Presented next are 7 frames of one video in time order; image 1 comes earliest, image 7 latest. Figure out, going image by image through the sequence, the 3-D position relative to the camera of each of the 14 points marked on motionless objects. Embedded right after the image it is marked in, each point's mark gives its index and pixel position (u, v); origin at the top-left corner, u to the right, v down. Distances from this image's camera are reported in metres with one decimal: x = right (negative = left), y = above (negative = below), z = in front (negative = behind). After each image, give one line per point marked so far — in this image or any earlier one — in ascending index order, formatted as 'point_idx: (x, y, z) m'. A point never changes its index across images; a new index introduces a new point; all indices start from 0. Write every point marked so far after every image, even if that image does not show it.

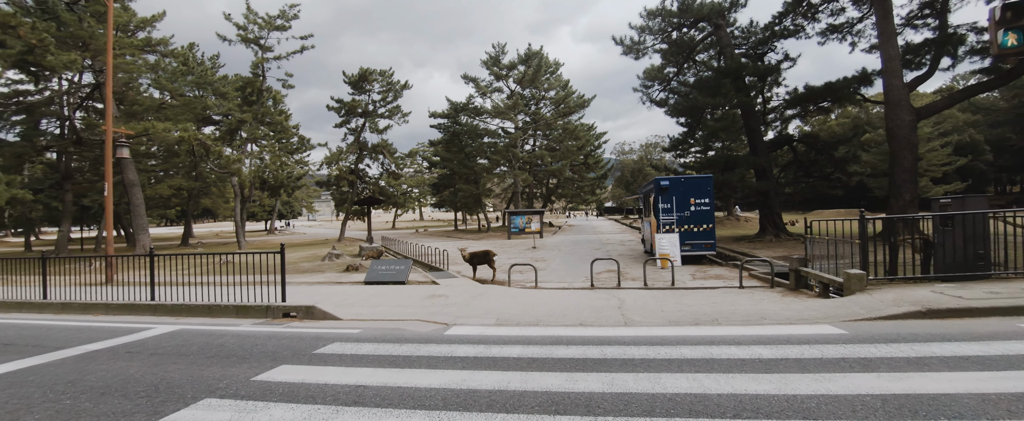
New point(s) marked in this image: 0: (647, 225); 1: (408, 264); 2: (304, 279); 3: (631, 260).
0: (+4.7, -0.5, +14.5) m
1: (-2.5, -1.3, +10.3) m
2: (-5.8, -1.9, +11.6) m
3: (+3.8, -1.6, +13.2) m
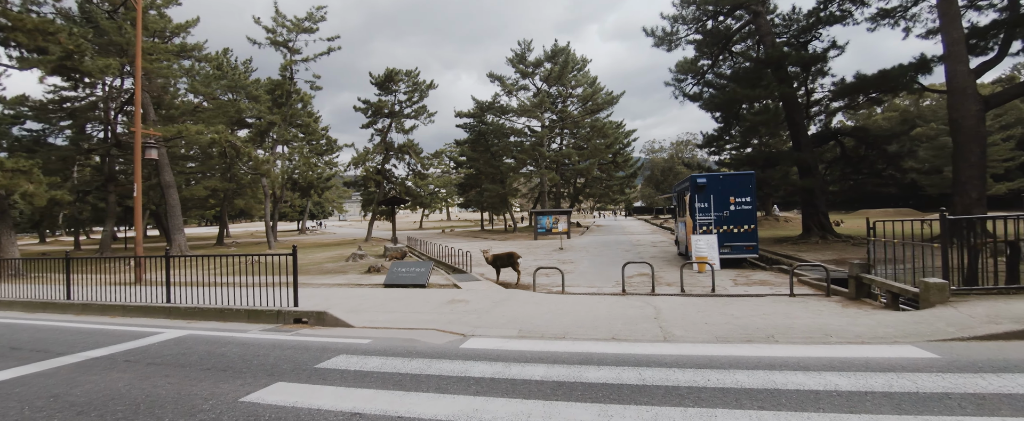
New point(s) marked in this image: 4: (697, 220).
0: (+5.5, -0.5, +13.6) m
1: (-2.0, -1.3, +9.9) m
2: (-5.1, -1.9, +11.4) m
3: (+4.6, -1.6, +12.4) m
4: (+5.1, -0.3, +11.5) m
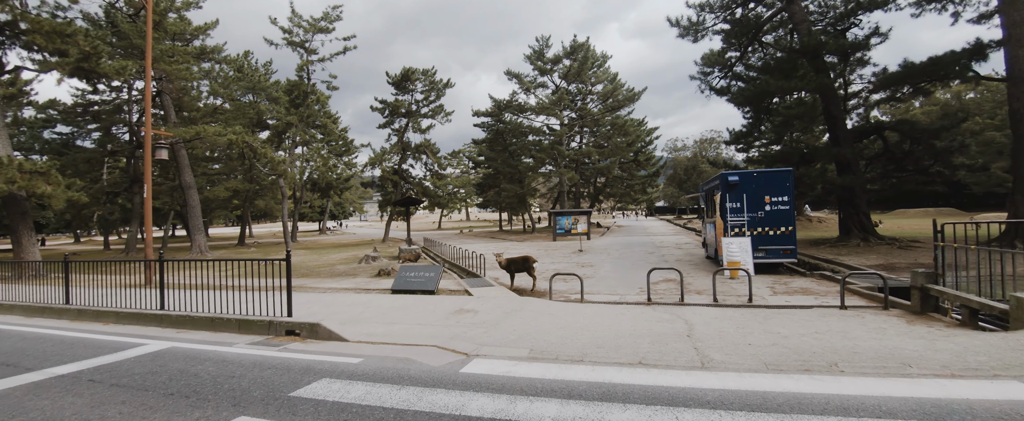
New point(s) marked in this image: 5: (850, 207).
0: (+6.0, -0.5, +12.7) m
1: (-1.6, -1.4, +9.3) m
2: (-4.7, -1.9, +10.9) m
3: (+5.0, -1.6, +11.5) m
4: (+5.5, -0.3, +10.6) m
5: (+13.7, +0.1, +16.9) m
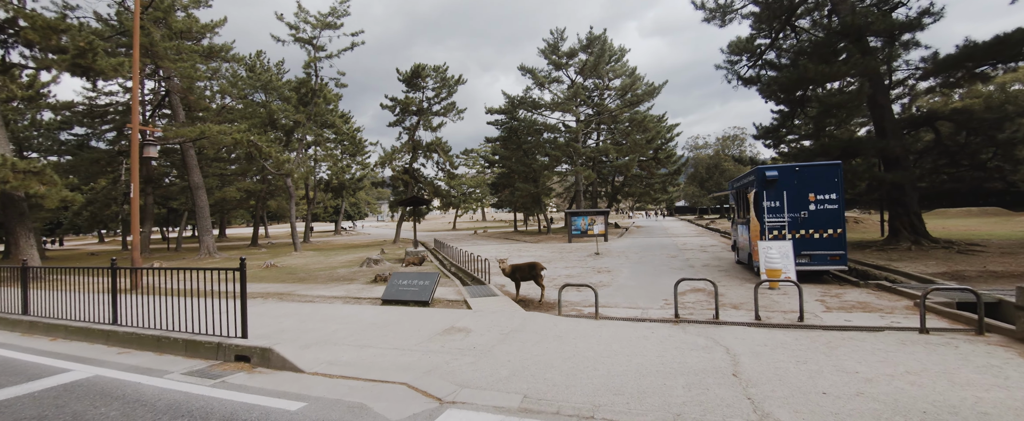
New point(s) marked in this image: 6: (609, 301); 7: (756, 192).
0: (+6.2, -0.5, +11.3) m
1: (-1.5, -1.4, +8.3) m
2: (-4.5, -1.9, +10.0) m
3: (+5.2, -1.6, +10.2) m
4: (+5.7, -0.3, +9.3) m
5: (+14.1, +0.2, +15.2) m
6: (+1.8, -1.7, +7.7) m
7: (+5.5, +0.4, +9.5) m
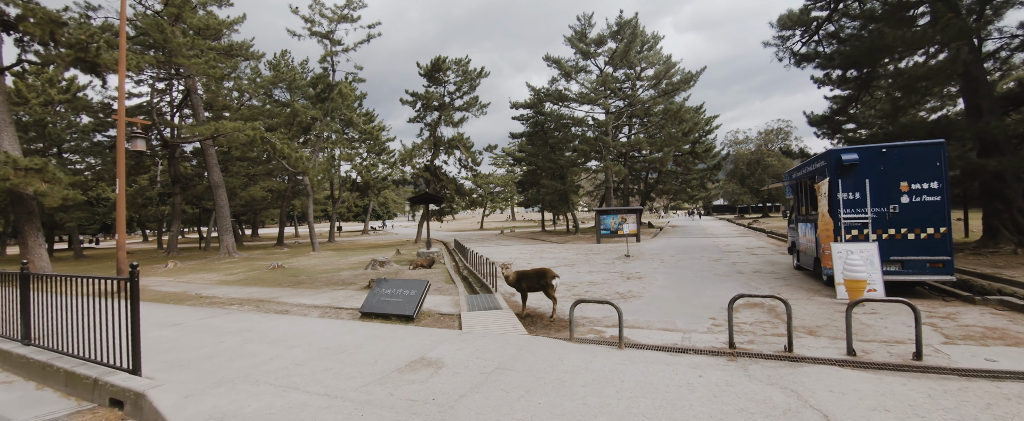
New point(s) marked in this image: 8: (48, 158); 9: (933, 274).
0: (+6.5, -0.4, +9.3) m
1: (-1.4, -1.3, +6.8) m
2: (-4.3, -1.8, +8.8) m
3: (+5.4, -1.5, +8.3) m
4: (+5.8, -0.1, +7.3) m
5: (+14.6, +0.3, +12.6) m
6: (+1.8, -1.6, +6.0) m
7: (+5.7, +0.5, +7.5) m
8: (-15.2, +1.7, +13.7) m
9: (+7.1, -1.1, +7.0) m
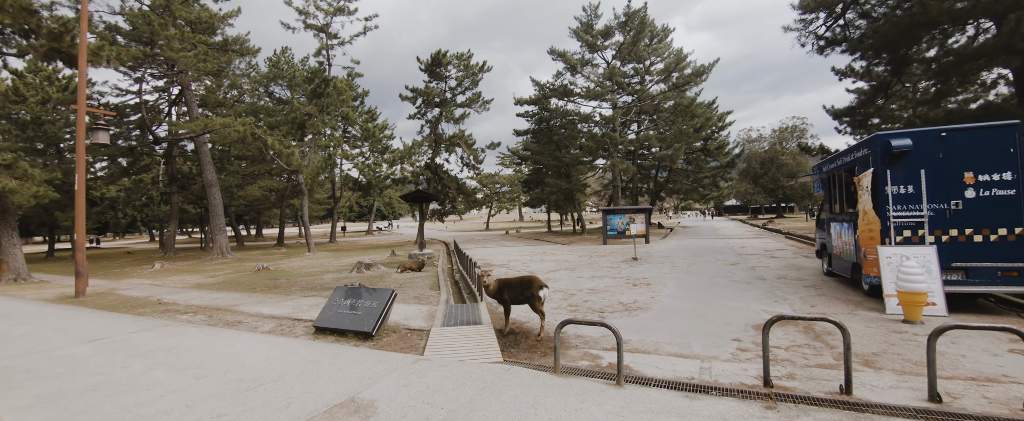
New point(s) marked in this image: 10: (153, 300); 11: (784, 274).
0: (+6.3, -0.3, +8.1) m
1: (-1.7, -1.2, +5.8) m
2: (-4.5, -1.8, +7.8) m
3: (+5.2, -1.5, +7.1) m
4: (+5.6, -0.1, +6.1) m
5: (+14.5, +0.3, +11.2) m
6: (+1.5, -1.5, +4.9) m
7: (+5.5, +0.6, +6.3) m
8: (-15.3, +1.8, +13.0) m
9: (+6.8, -1.0, +5.7) m
10: (-8.2, -2.0, +9.5) m
11: (+6.2, -1.4, +9.6) m
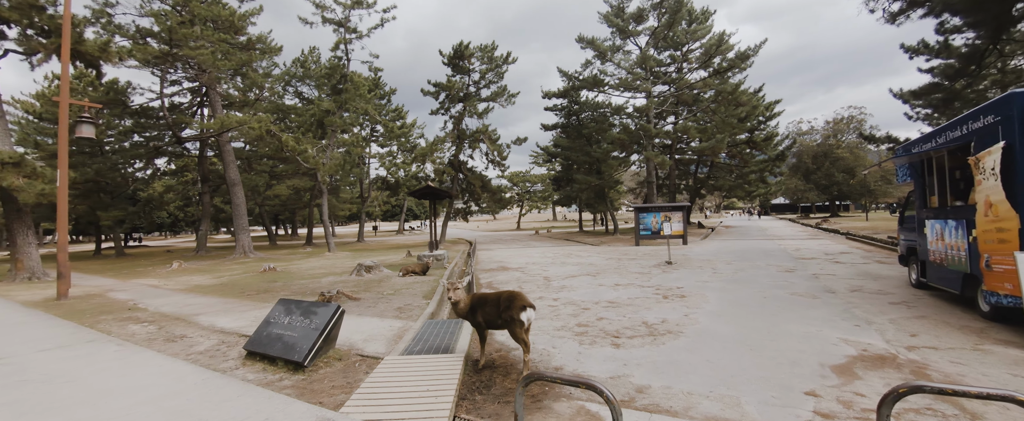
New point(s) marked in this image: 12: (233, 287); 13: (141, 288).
0: (+6.3, -0.2, +6.2) m
1: (-1.9, -1.2, +4.5) m
2: (-4.5, -1.7, +6.8) m
3: (+5.1, -1.4, +5.3) m
4: (+5.4, 0.0, +4.3) m
5: (+14.7, +0.5, +8.6) m
6: (+1.3, -1.4, +3.4) m
7: (+5.3, +0.7, +4.5) m
8: (-14.9, +1.8, +12.9) m
9: (+6.6, -0.9, +3.8) m
10: (-8.0, -2.0, +8.8) m
11: (+6.3, -1.3, +7.7) m
12: (-7.9, -2.1, +11.7) m
13: (-10.4, -2.2, +11.7) m
